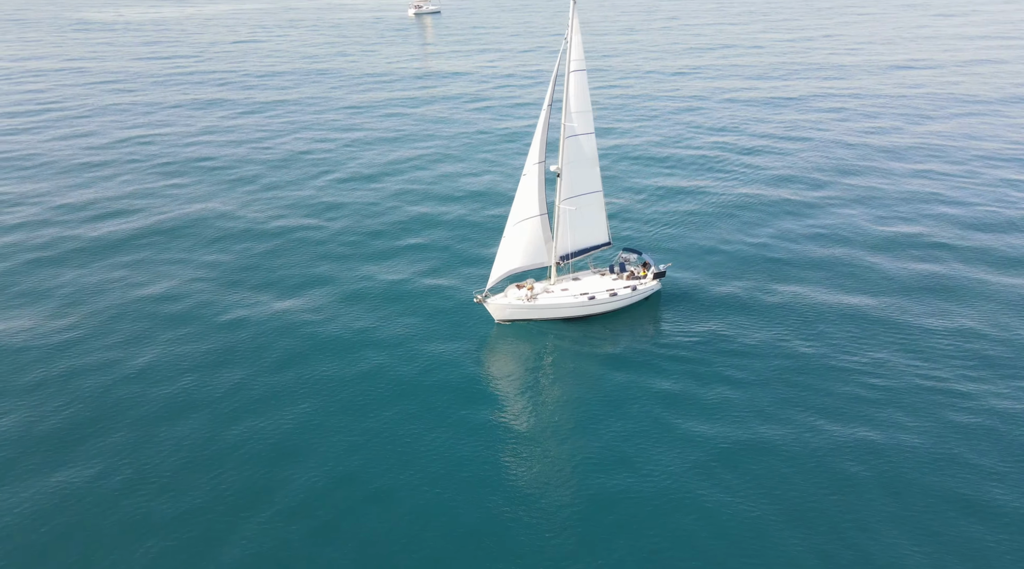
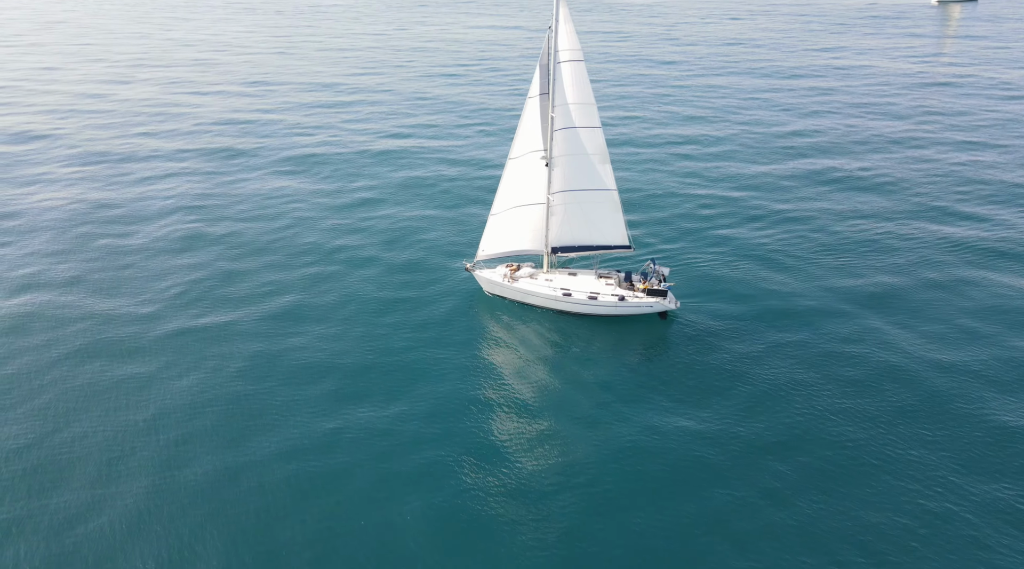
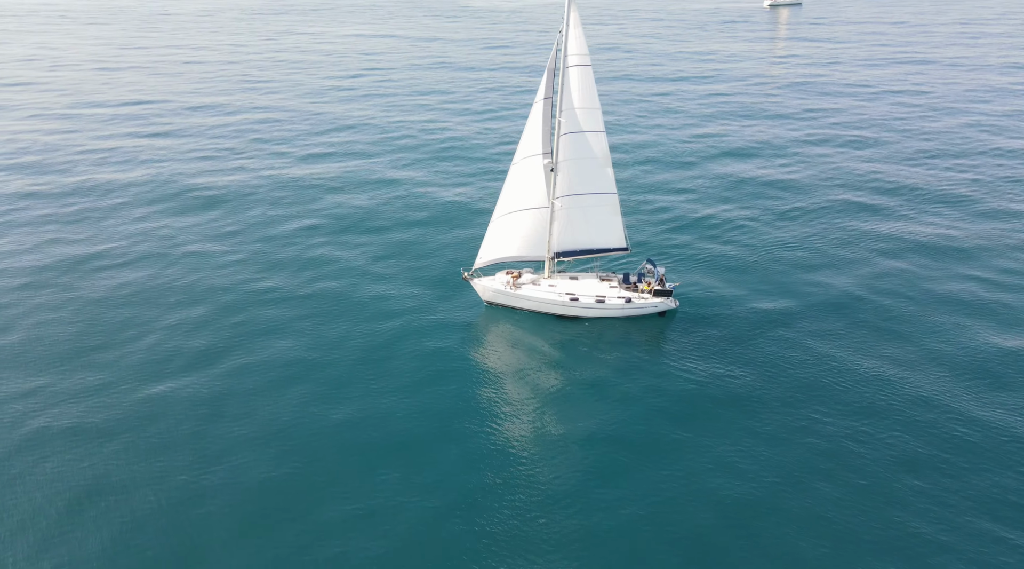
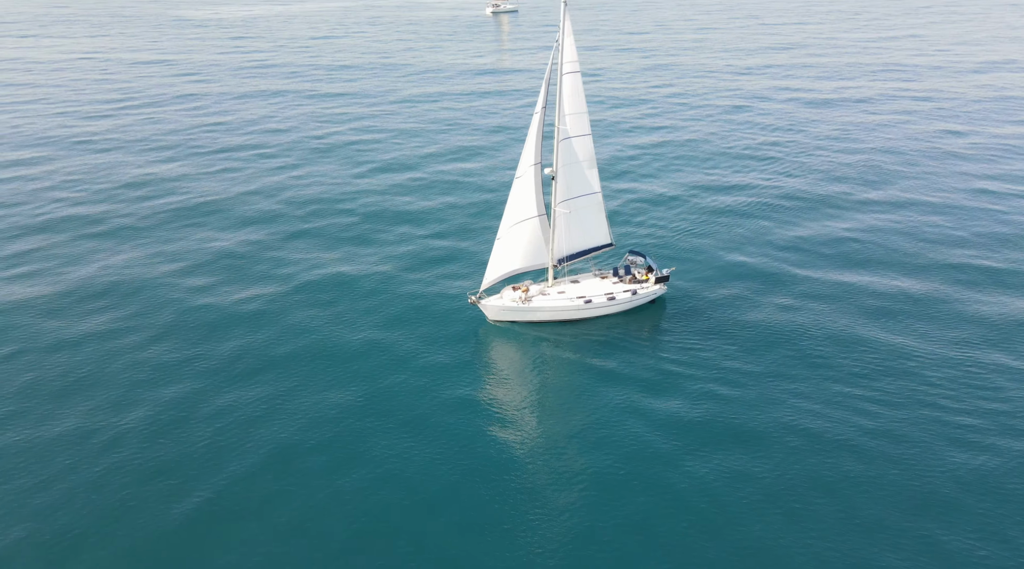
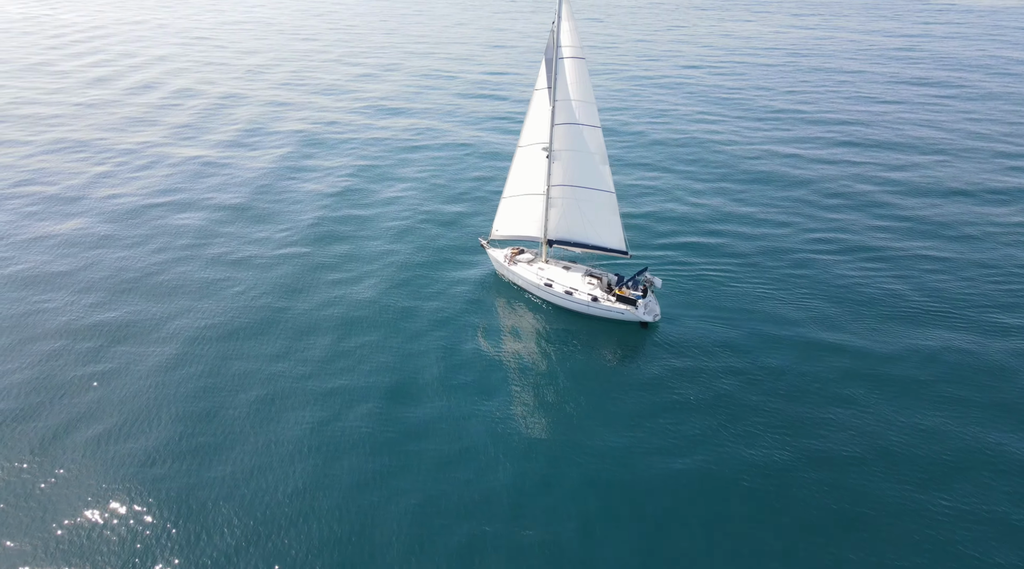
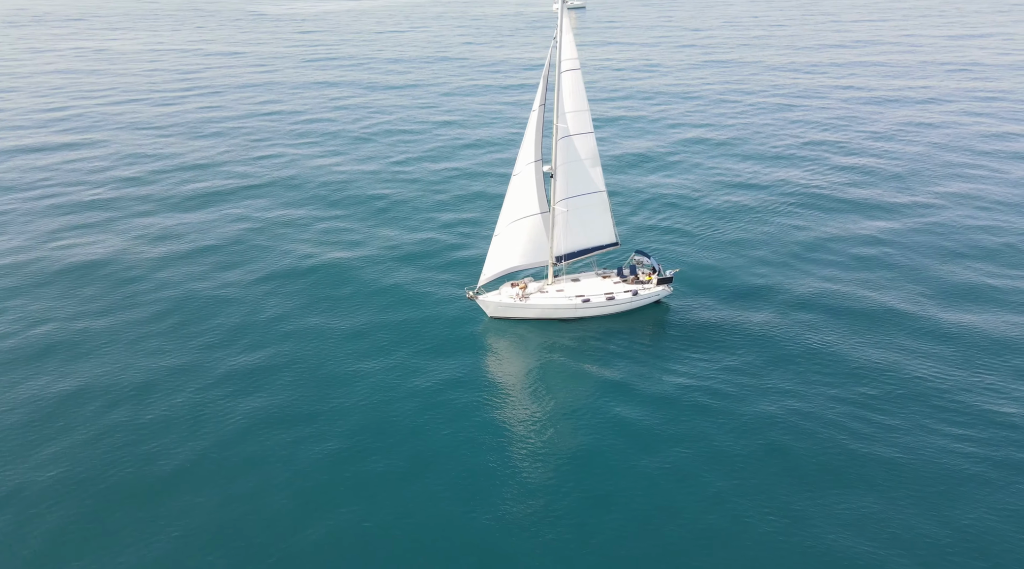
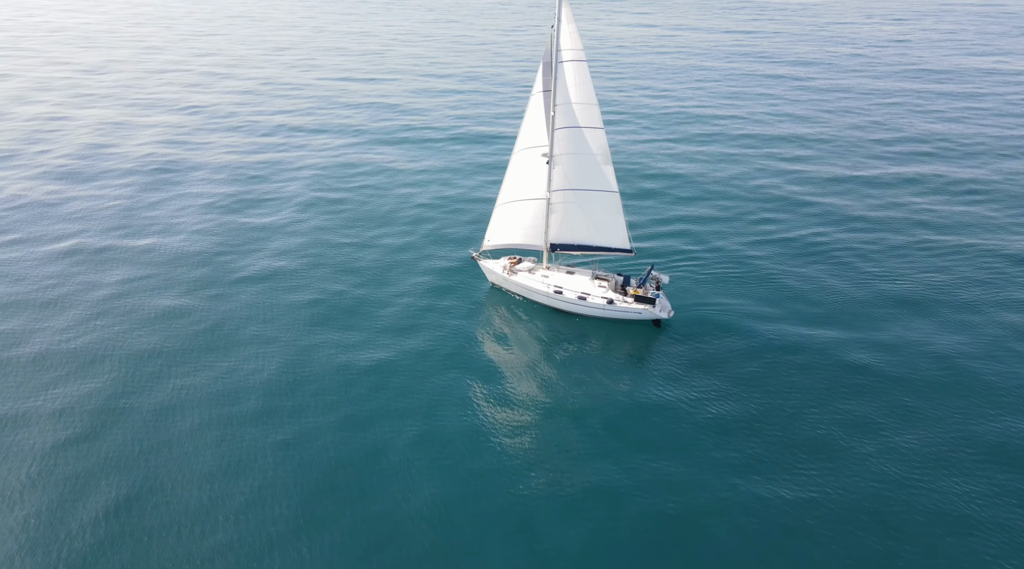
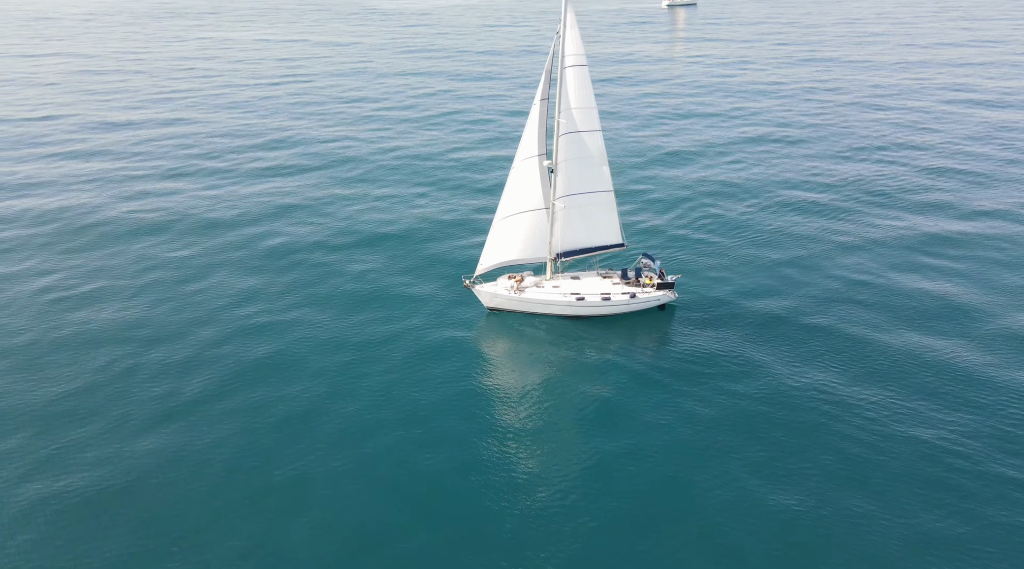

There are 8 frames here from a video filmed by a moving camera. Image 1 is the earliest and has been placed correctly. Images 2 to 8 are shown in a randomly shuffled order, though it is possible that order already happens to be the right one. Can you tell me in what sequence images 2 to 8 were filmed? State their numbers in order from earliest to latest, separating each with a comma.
4, 6, 8, 3, 2, 7, 5
